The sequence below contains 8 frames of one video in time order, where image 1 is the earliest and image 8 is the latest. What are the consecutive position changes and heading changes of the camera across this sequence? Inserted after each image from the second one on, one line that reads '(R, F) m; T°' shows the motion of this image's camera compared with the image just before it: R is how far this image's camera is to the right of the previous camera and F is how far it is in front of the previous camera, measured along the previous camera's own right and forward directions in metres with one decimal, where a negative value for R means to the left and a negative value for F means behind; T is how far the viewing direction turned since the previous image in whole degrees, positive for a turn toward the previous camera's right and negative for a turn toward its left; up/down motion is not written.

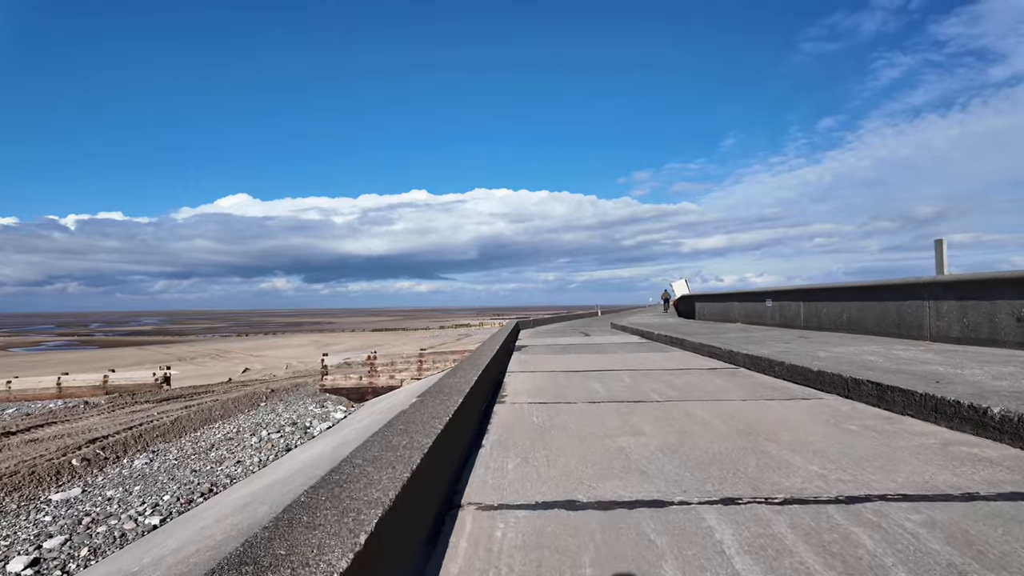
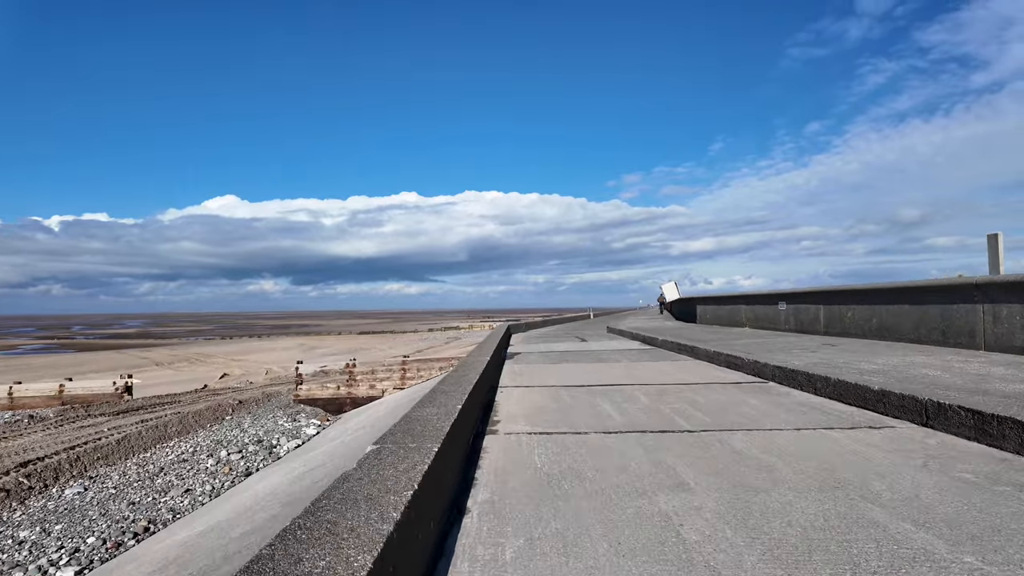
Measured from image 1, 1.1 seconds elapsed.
(0.0, +1.4) m; +1°
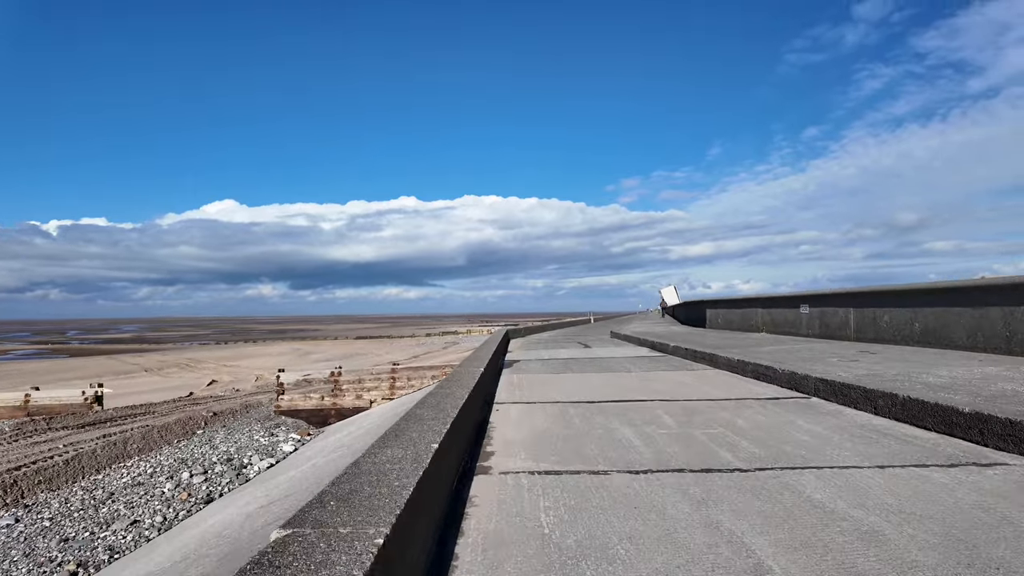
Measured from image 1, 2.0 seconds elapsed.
(0.0, +1.2) m; 0°
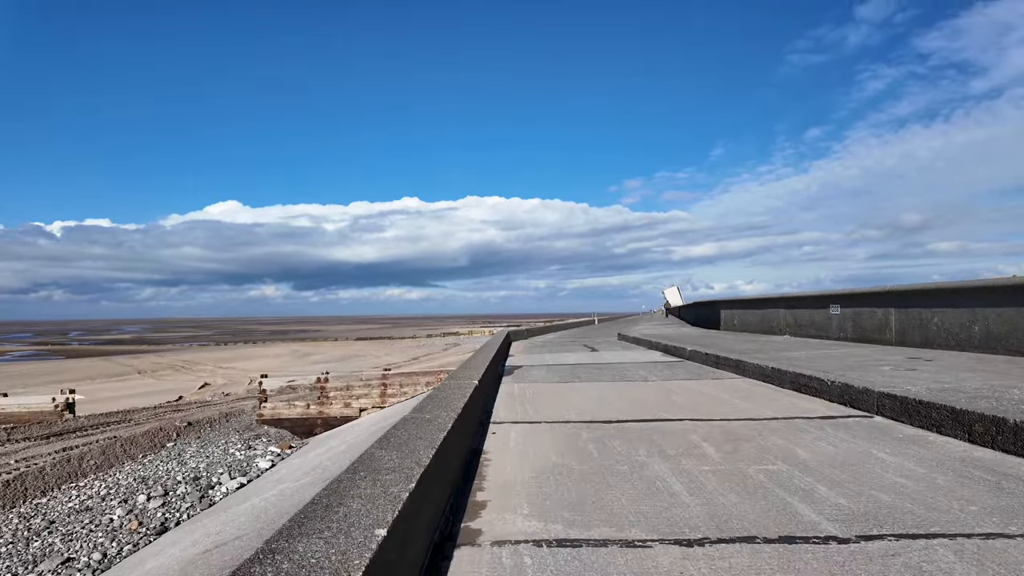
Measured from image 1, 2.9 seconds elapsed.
(0.0, +1.2) m; 0°
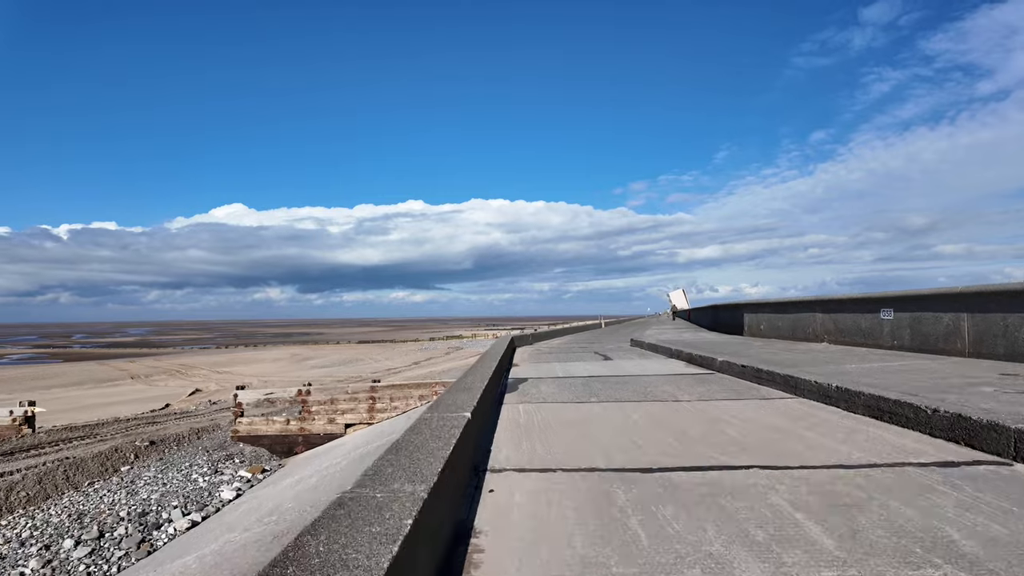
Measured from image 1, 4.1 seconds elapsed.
(0.0, +1.5) m; 0°
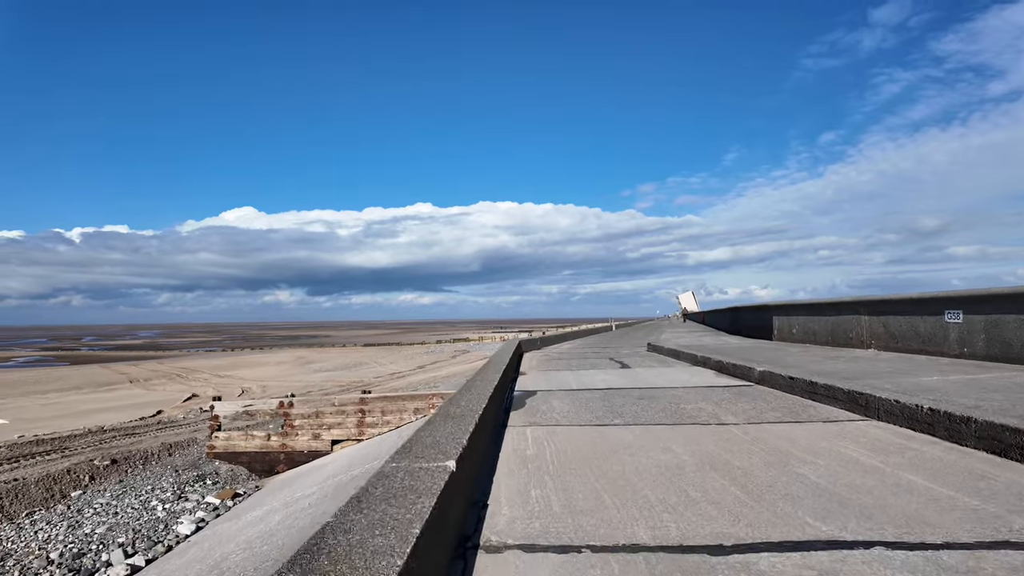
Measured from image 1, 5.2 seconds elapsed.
(0.0, +1.4) m; -1°
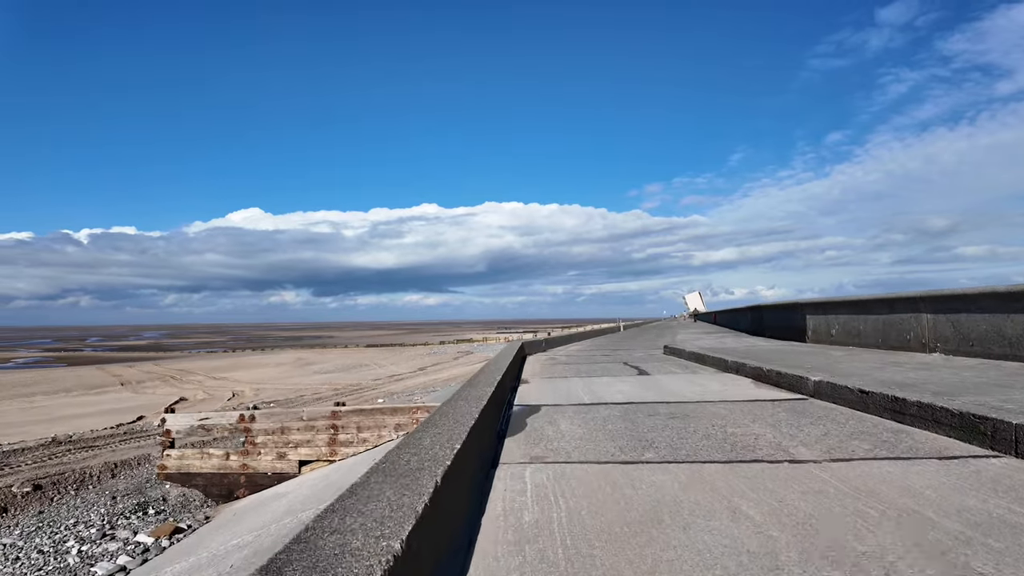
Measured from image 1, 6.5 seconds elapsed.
(+0.1, +1.7) m; 0°
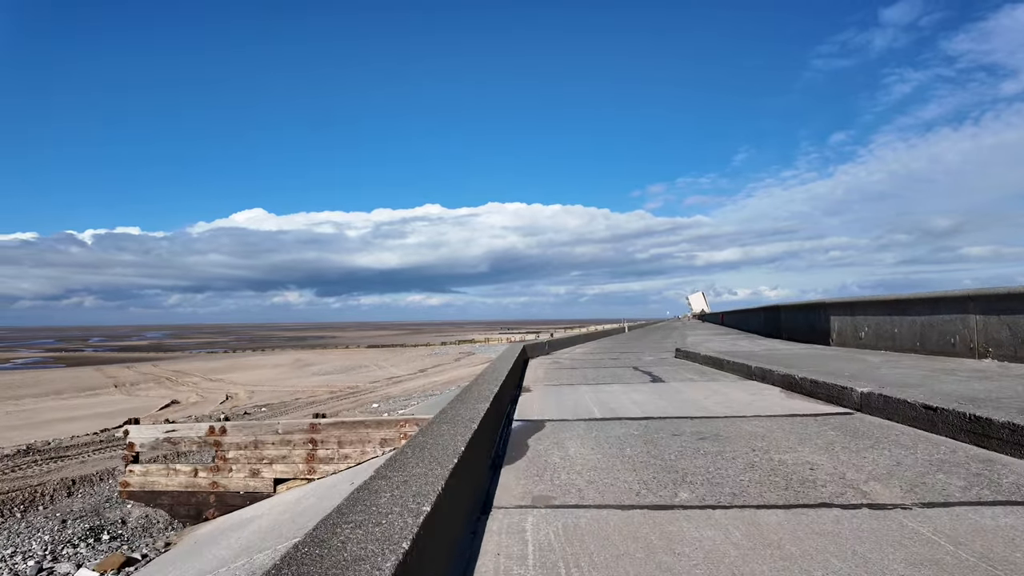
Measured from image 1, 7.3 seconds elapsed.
(0.0, +1.0) m; 0°
